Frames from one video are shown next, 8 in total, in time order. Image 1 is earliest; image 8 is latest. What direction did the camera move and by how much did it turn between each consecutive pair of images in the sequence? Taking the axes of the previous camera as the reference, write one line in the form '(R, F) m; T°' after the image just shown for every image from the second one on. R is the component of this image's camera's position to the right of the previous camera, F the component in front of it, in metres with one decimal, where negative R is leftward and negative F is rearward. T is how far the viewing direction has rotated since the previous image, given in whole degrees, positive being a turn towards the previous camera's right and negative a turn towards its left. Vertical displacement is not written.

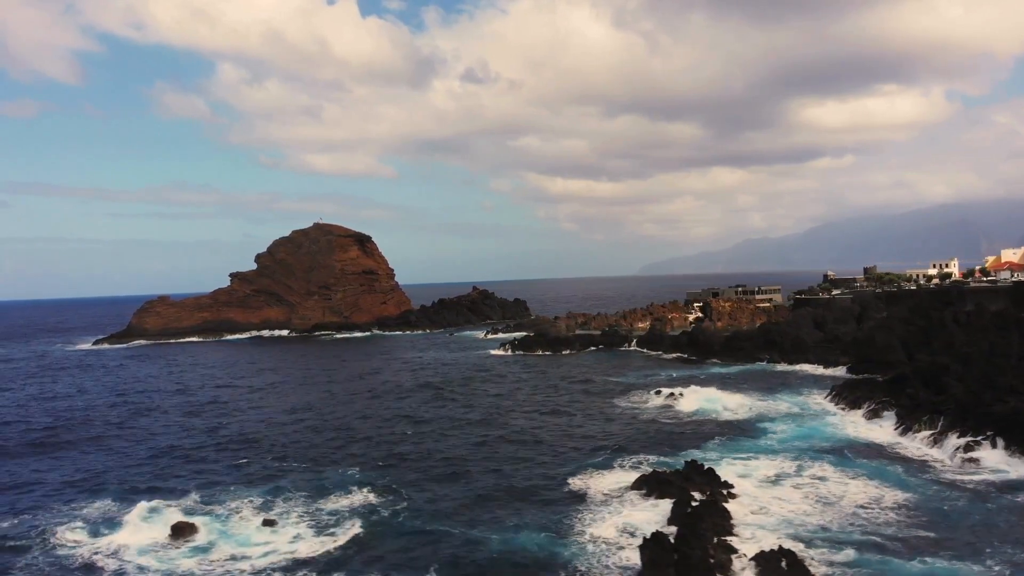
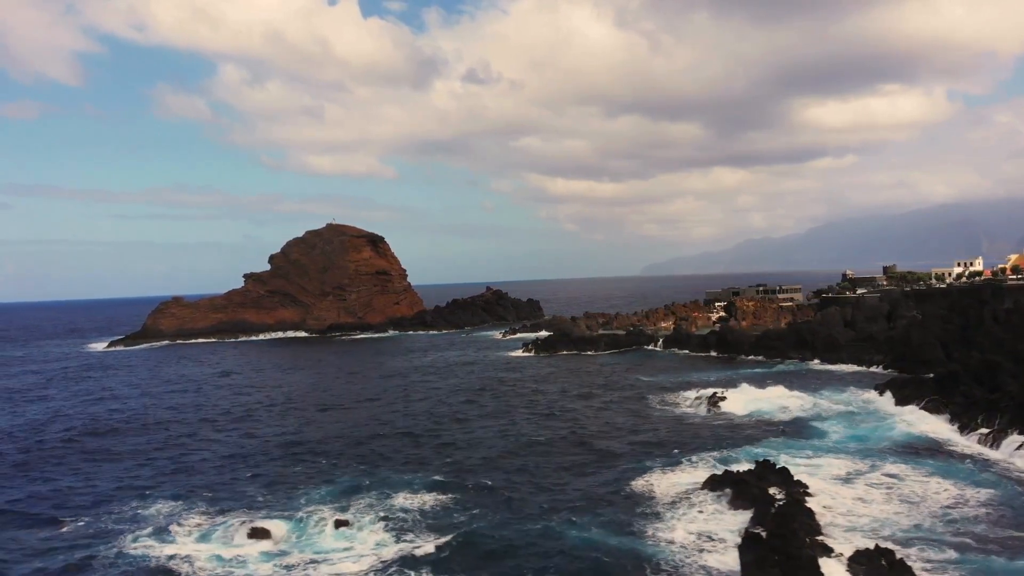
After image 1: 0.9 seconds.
(-2.2, +0.1) m; 0°
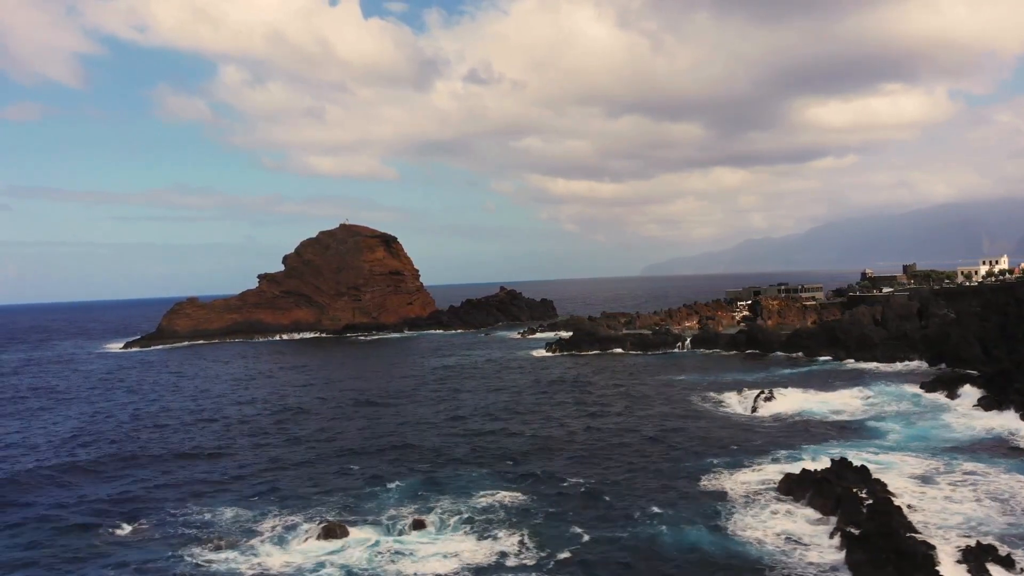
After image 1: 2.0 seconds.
(-2.4, +0.1) m; 0°
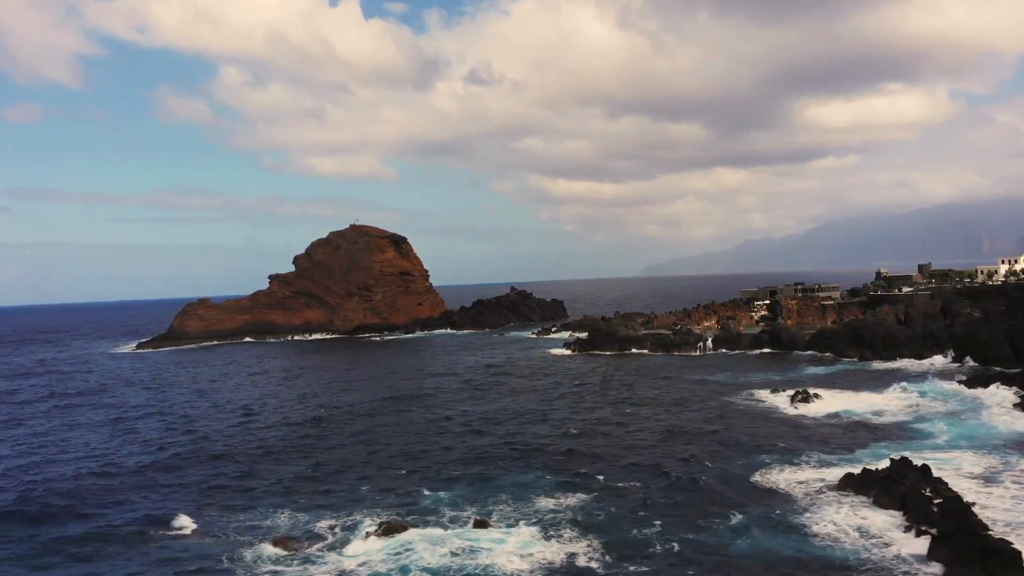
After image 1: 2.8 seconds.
(-1.8, +0.1) m; 0°
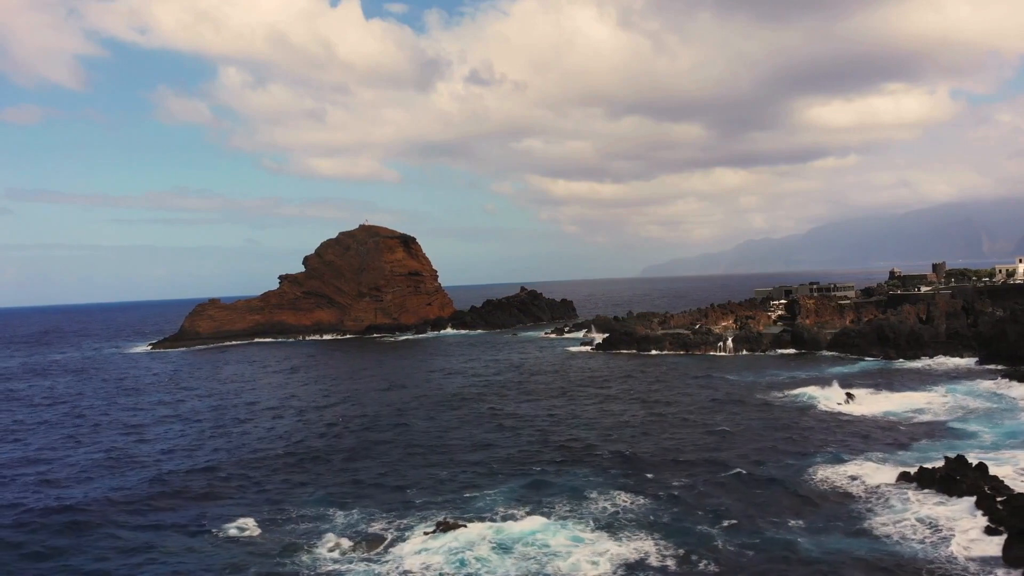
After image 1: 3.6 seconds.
(-1.7, +0.1) m; 0°
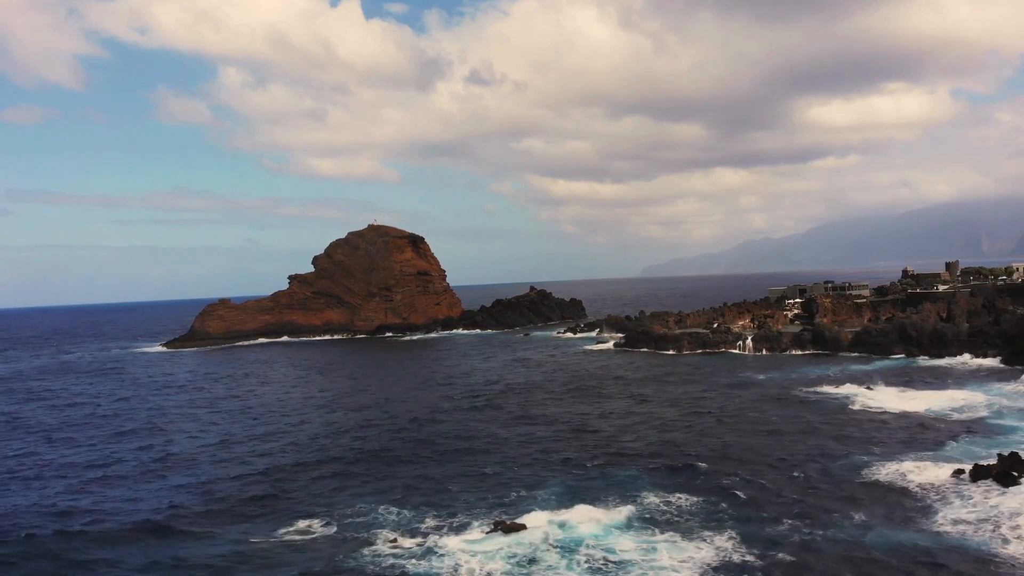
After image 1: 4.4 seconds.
(-1.7, +0.1) m; 0°
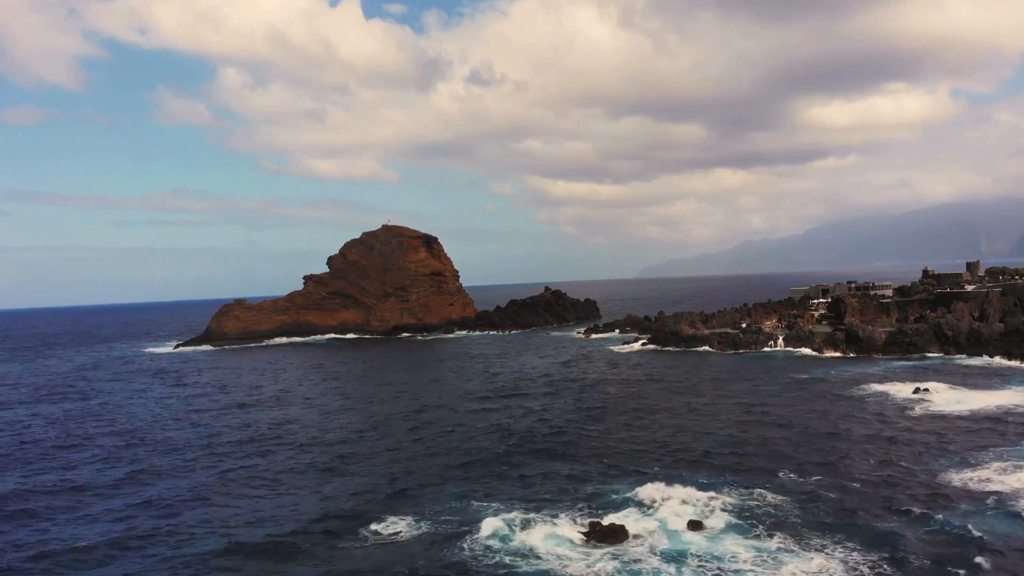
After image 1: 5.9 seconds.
(-2.7, +0.2) m; 0°
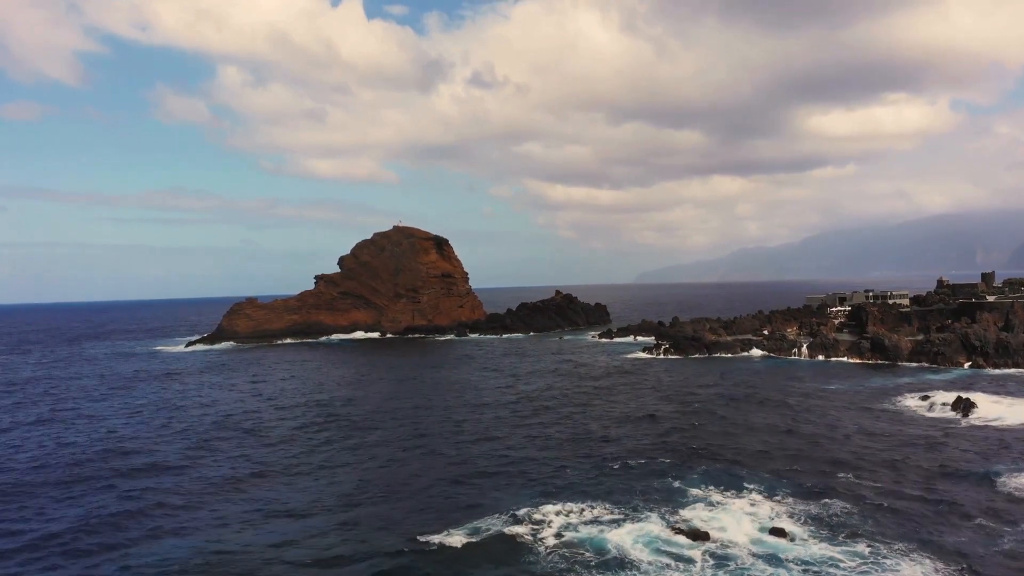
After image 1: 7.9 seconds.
(-2.5, +0.1) m; 0°
